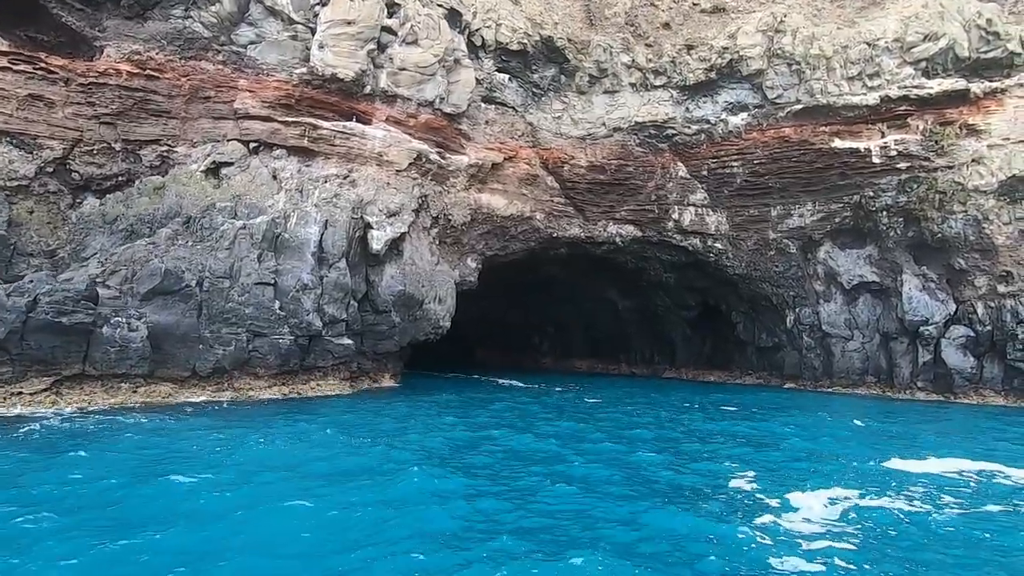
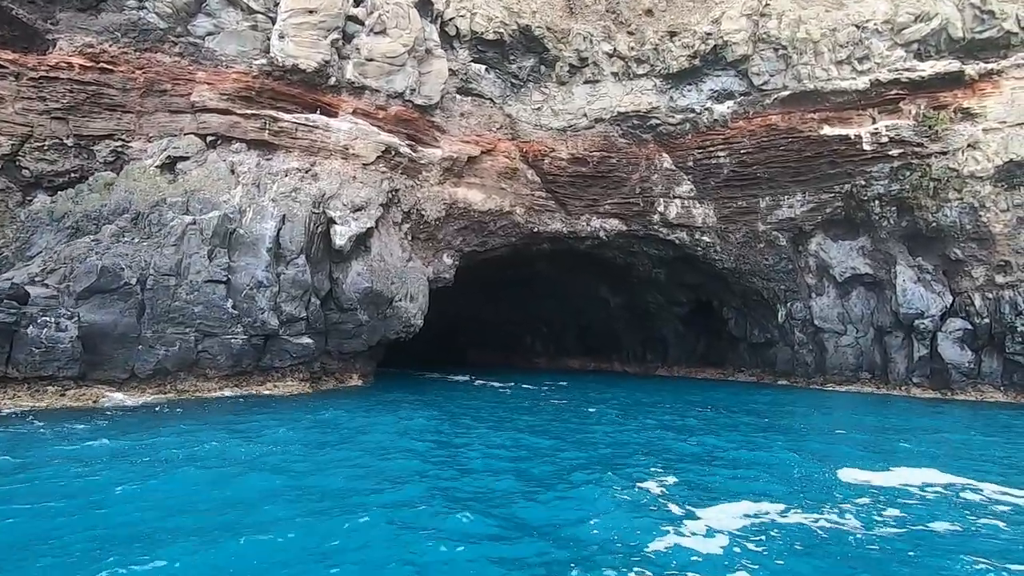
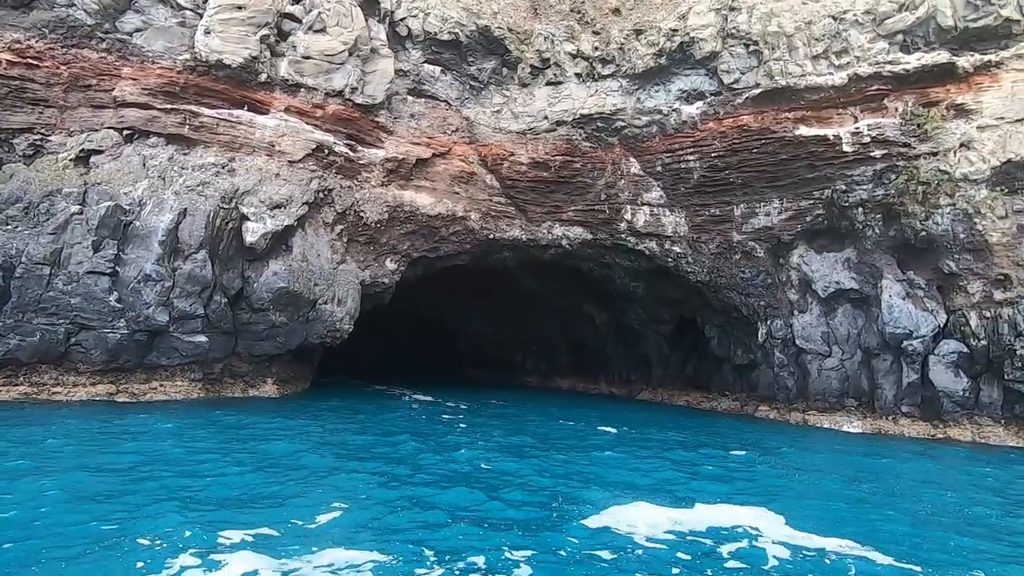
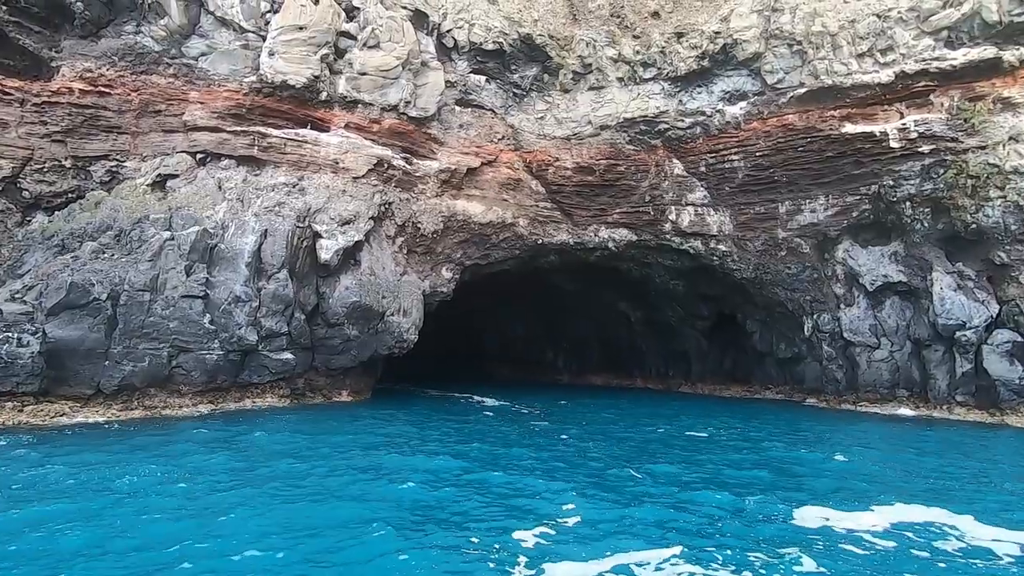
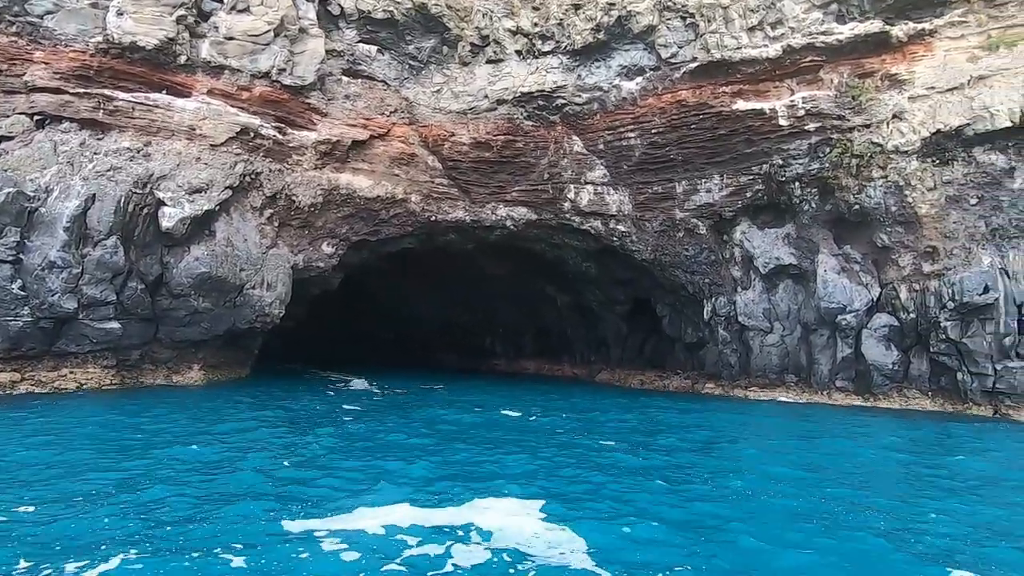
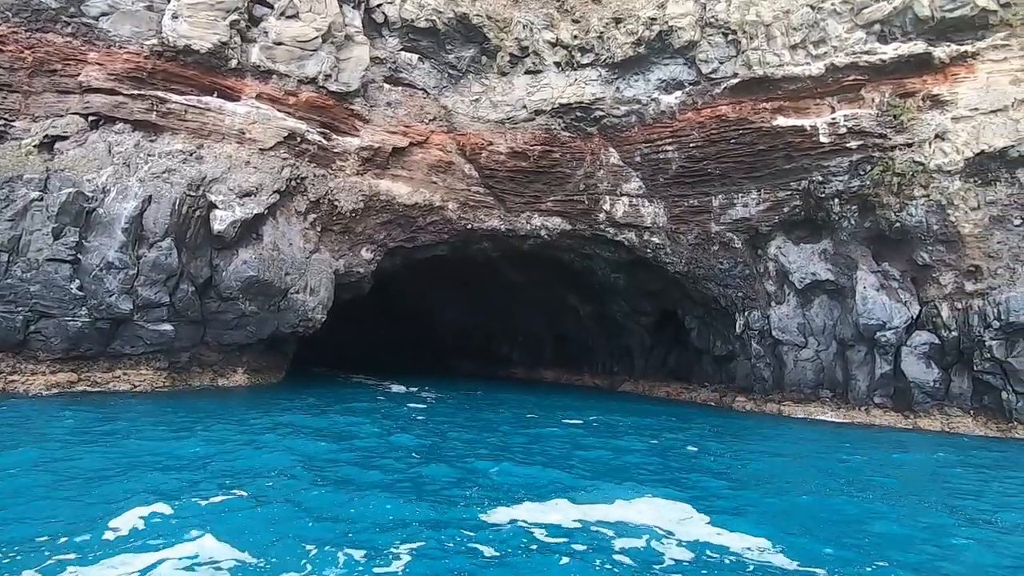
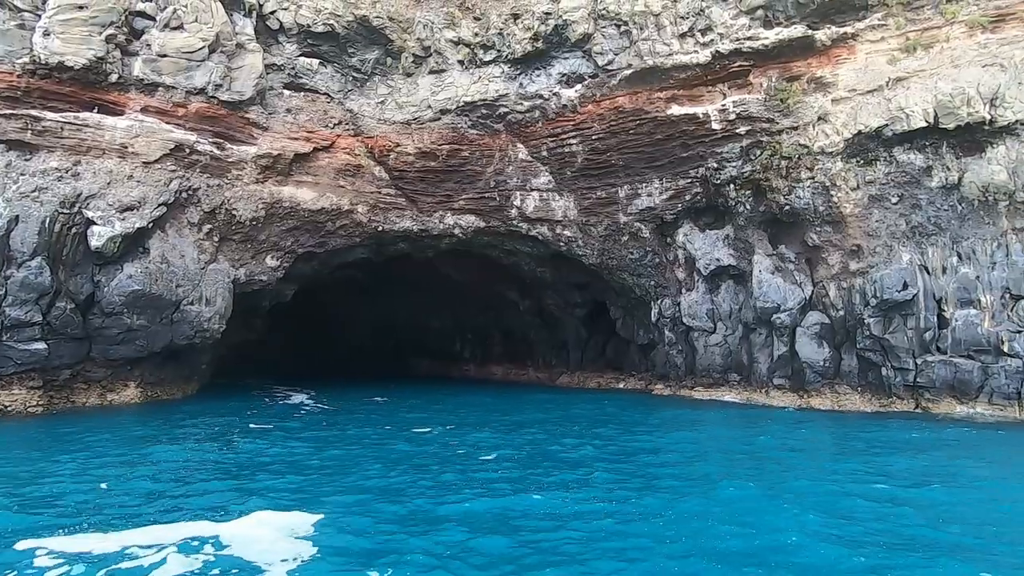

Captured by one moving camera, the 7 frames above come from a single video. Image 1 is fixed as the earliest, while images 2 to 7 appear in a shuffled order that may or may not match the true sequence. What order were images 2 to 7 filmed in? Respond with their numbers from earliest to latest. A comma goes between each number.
2, 4, 3, 6, 5, 7
